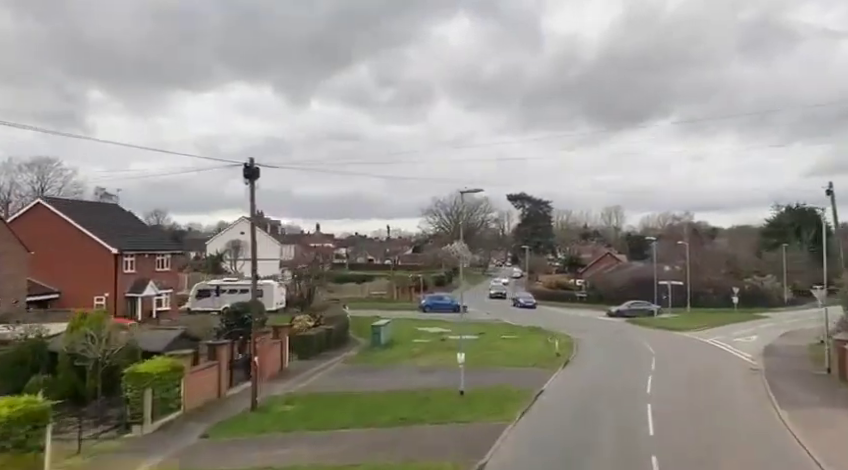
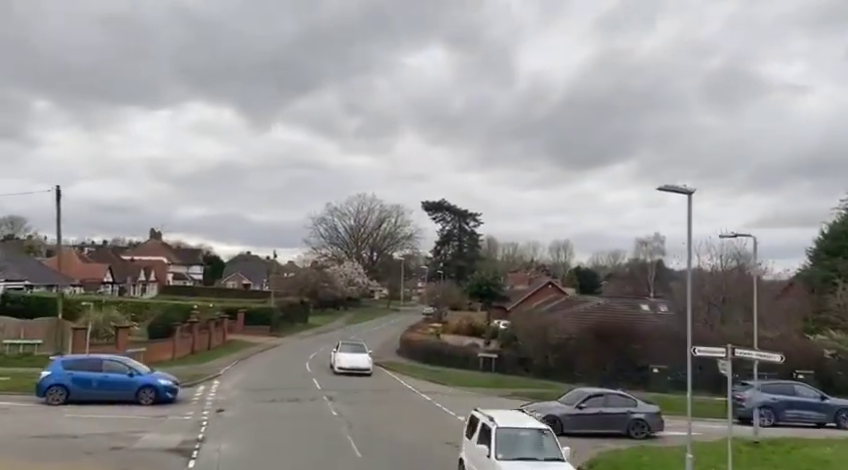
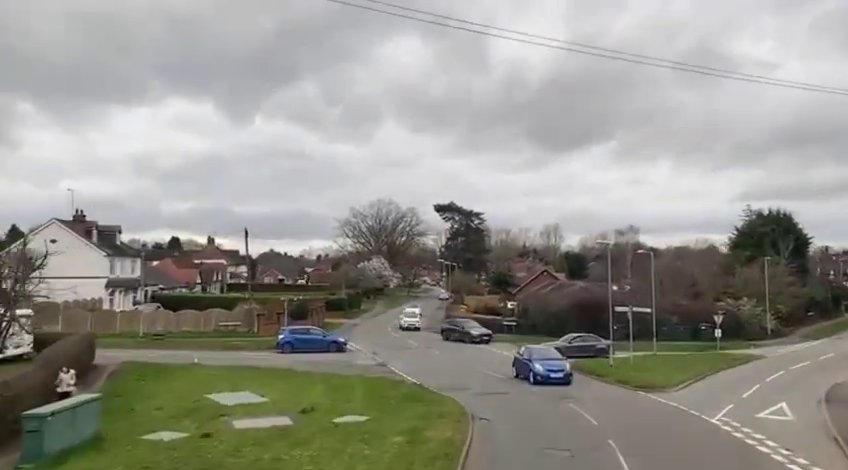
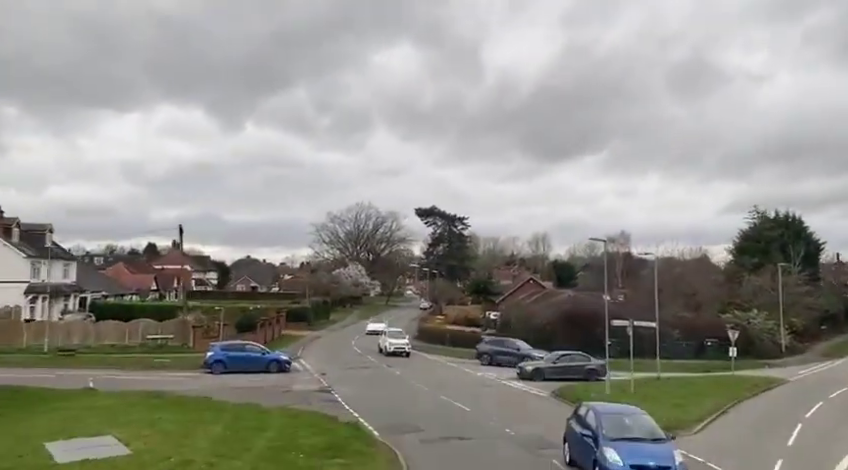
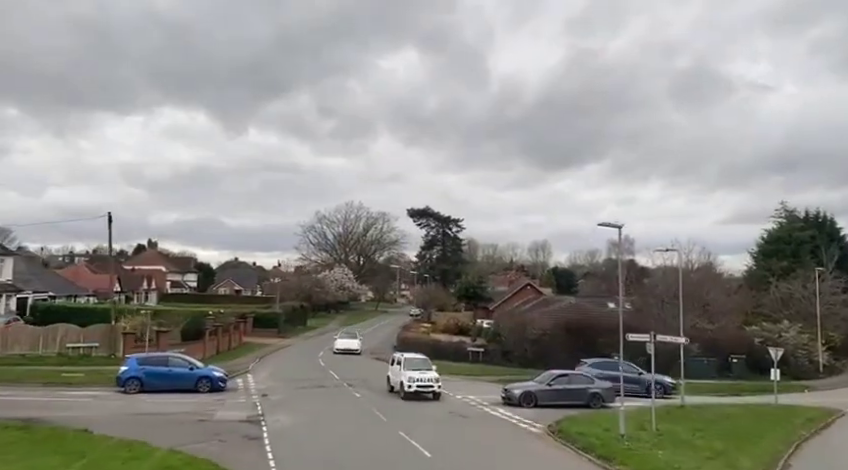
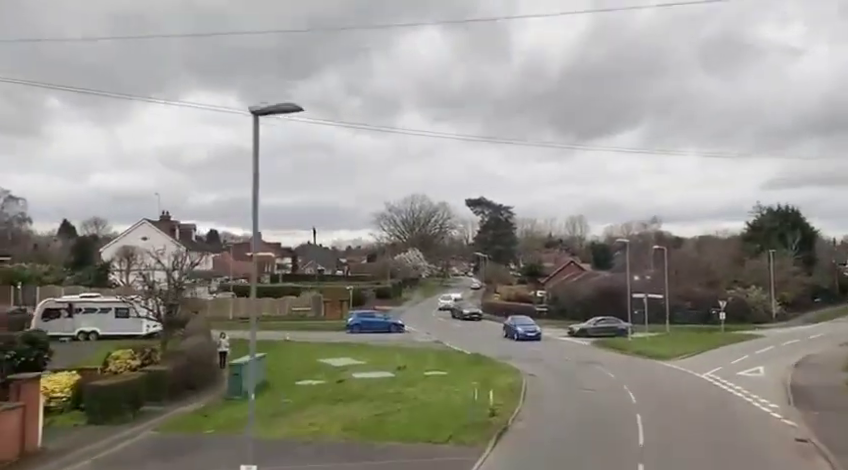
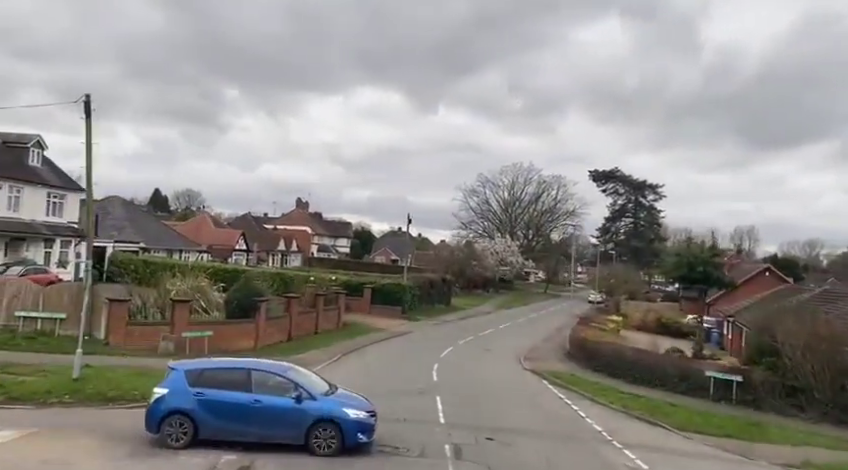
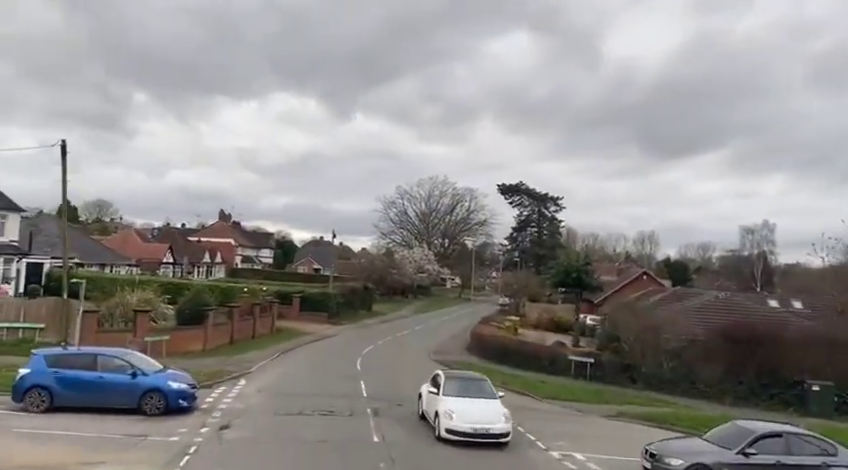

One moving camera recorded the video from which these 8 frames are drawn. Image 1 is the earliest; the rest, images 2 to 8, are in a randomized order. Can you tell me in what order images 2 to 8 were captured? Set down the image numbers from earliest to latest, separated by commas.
6, 3, 4, 5, 2, 8, 7
